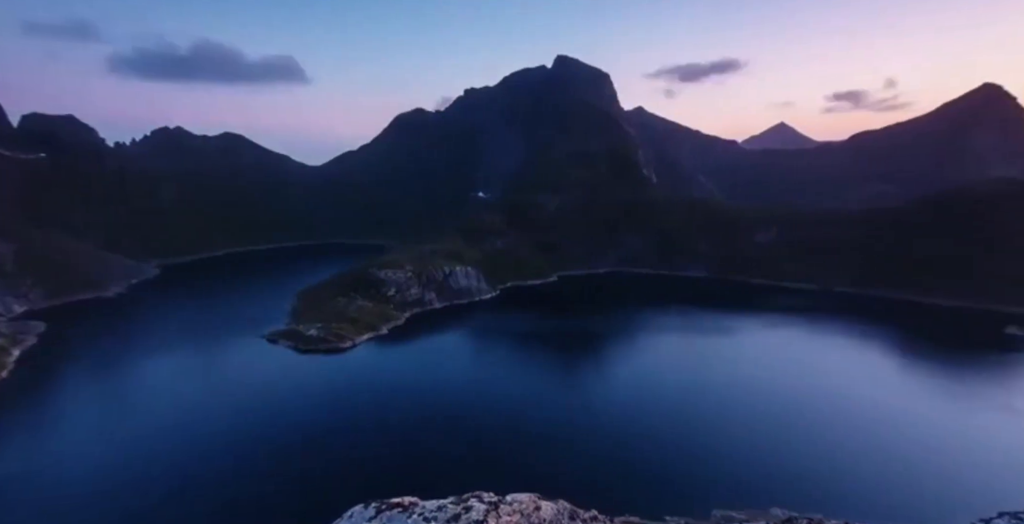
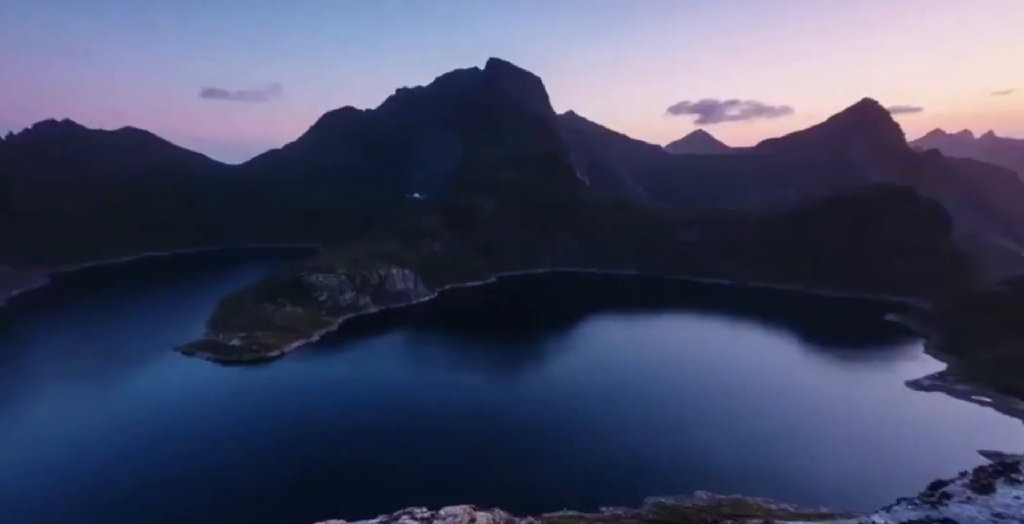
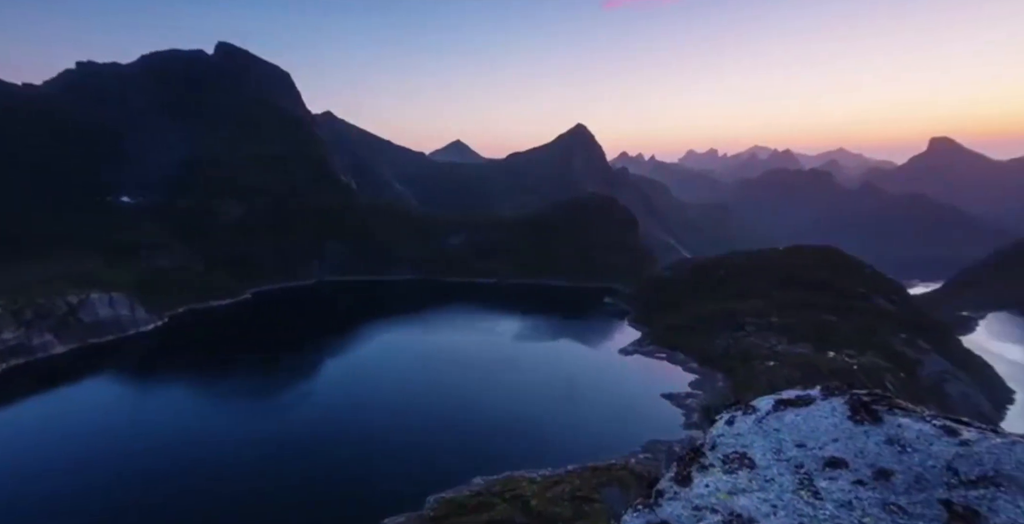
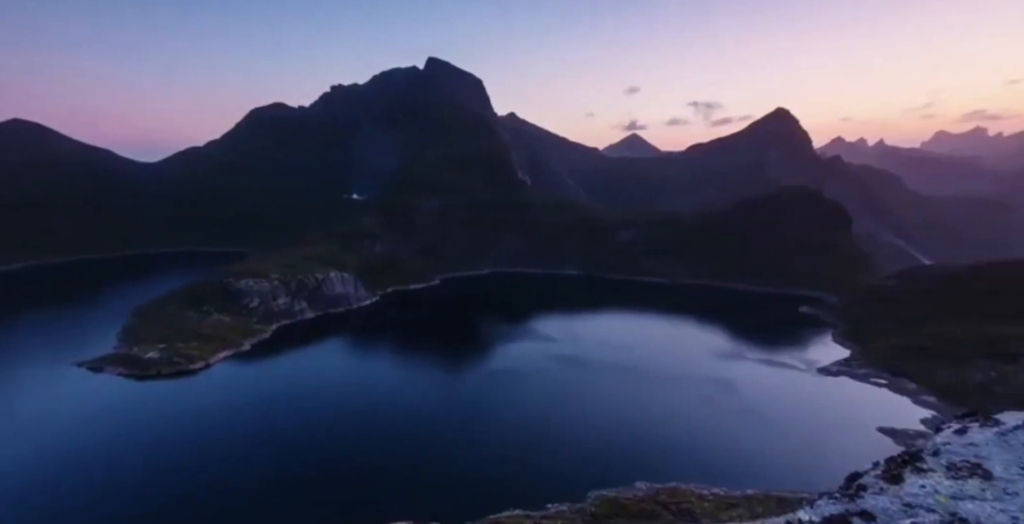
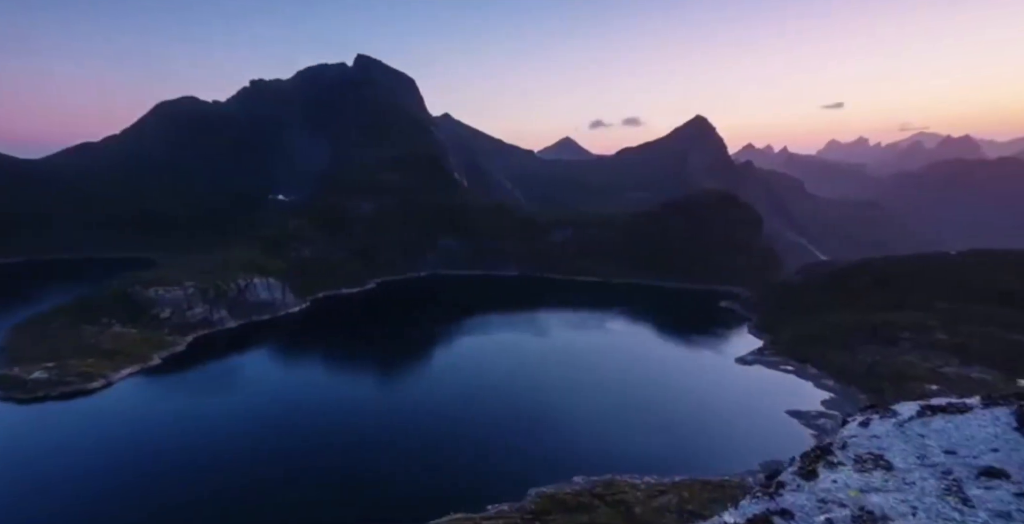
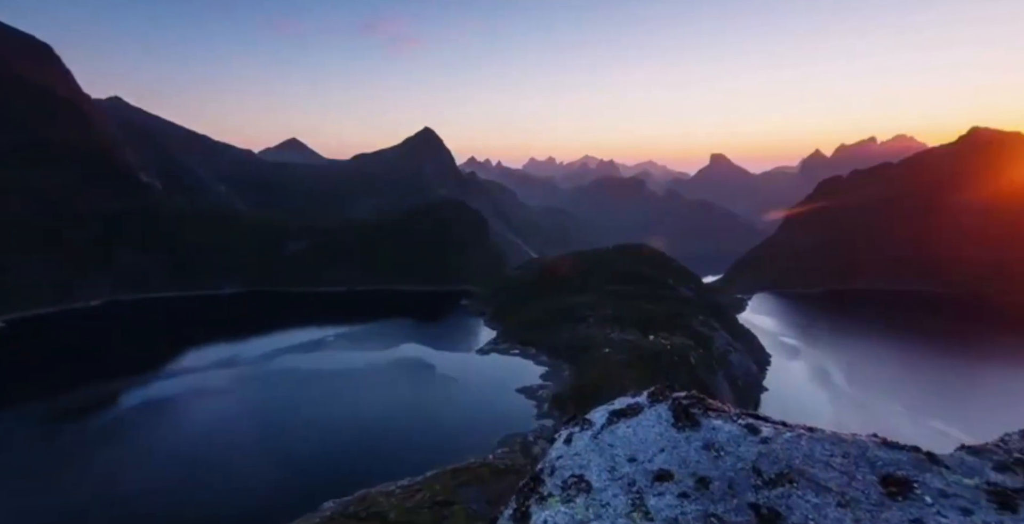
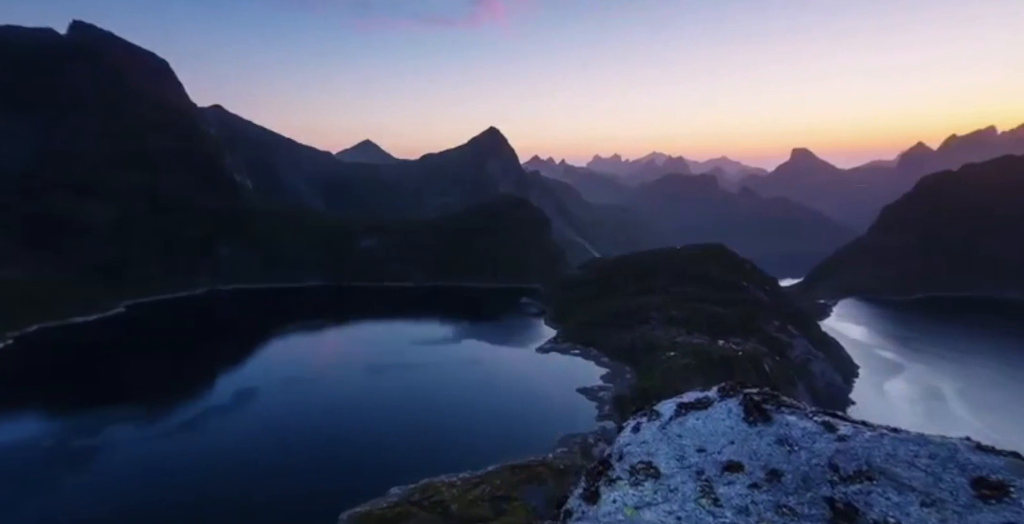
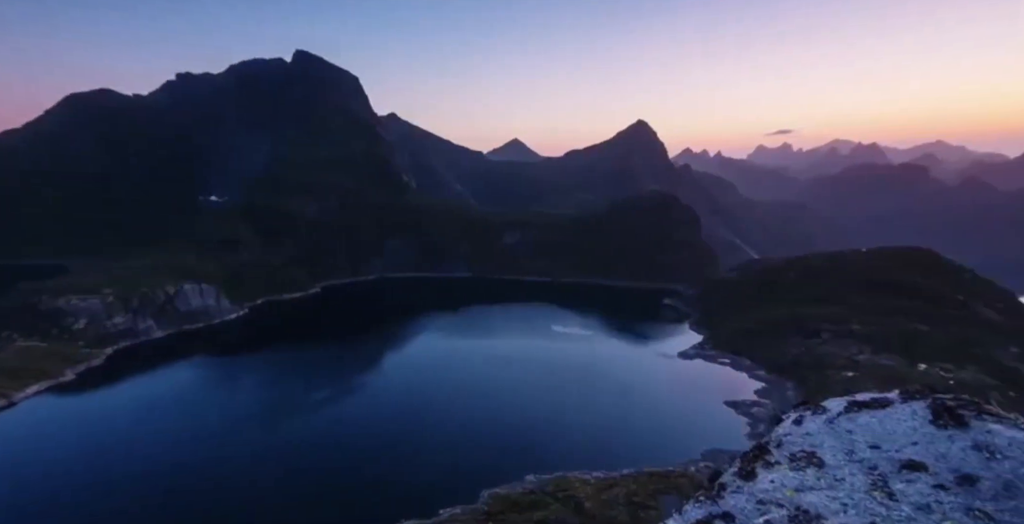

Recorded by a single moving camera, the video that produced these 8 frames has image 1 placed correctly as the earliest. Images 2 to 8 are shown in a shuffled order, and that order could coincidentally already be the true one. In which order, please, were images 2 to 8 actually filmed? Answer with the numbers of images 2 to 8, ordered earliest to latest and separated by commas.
2, 4, 5, 8, 3, 7, 6
